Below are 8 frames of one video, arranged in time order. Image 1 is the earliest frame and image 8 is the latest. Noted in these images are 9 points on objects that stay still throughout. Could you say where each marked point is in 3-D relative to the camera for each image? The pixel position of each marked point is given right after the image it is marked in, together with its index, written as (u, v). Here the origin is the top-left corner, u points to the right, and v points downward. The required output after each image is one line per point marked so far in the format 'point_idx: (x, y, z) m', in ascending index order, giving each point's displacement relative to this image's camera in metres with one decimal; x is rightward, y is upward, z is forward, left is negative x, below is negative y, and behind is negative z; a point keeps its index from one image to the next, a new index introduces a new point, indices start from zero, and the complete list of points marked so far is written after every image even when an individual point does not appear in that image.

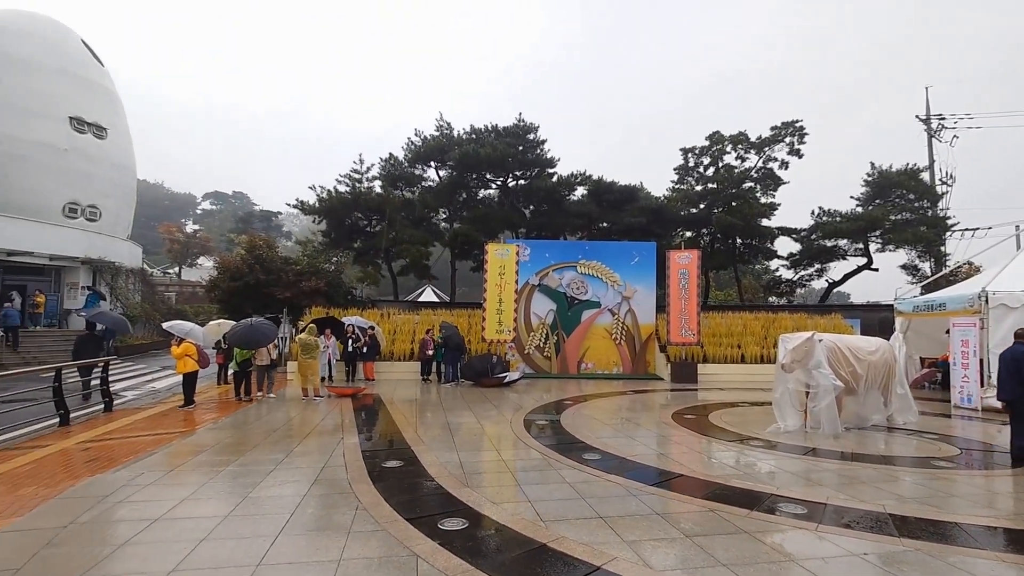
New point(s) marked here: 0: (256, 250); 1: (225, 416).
0: (-9.3, +1.4, +18.3) m
1: (-5.6, -2.5, +9.6) m
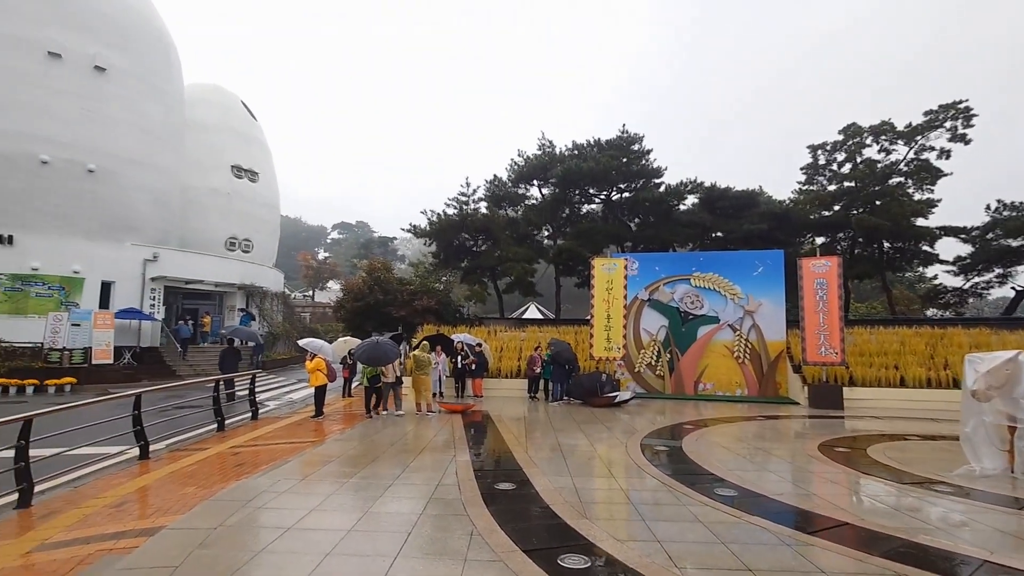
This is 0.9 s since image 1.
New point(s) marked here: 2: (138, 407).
0: (-5.2, +0.6, +19.6) m
1: (-3.3, -2.9, +10.1) m
2: (-5.7, -1.9, +7.4) m
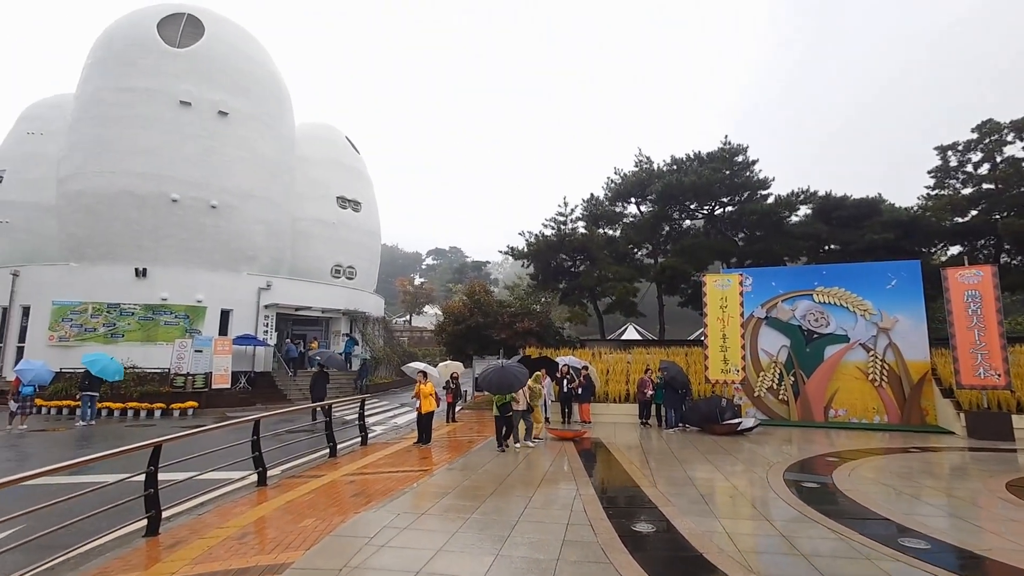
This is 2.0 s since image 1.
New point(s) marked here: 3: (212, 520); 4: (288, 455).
0: (-1.4, -0.3, +19.2) m
1: (-1.0, -3.3, +9.4) m
2: (-3.8, -2.2, +7.2) m
3: (-3.5, -2.7, +5.7) m
4: (-4.6, -3.4, +9.9) m
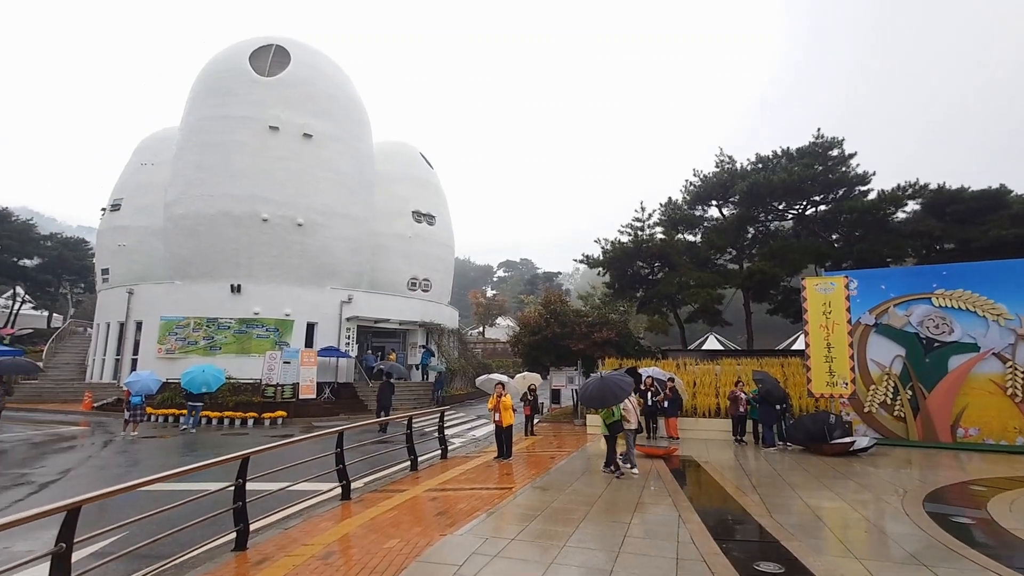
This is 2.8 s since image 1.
0: (+1.5, -0.7, +18.7) m
1: (+0.6, -3.4, +8.9) m
2: (-2.5, -2.3, +7.1) m
3: (-2.4, -2.8, +5.5) m
4: (-2.9, -3.7, +9.9) m
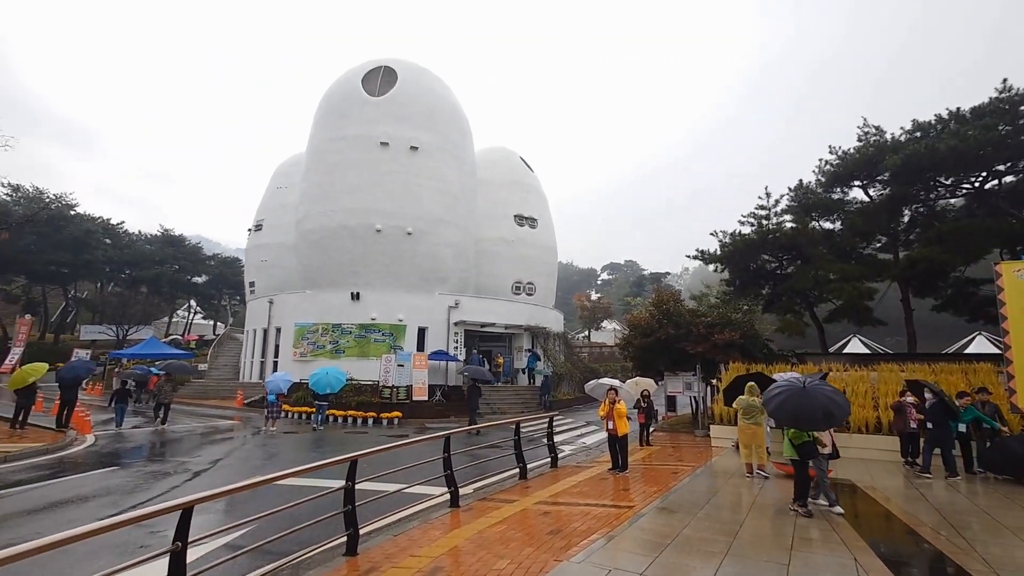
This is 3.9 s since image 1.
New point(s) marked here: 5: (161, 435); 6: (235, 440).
0: (+5.5, -0.6, +17.4) m
1: (+2.6, -3.3, +8.0) m
2: (-0.9, -2.3, +6.9) m
3: (-1.2, -2.8, +5.3) m
4: (-0.7, -3.7, +9.7) m
5: (-9.2, -3.8, +12.6) m
6: (-7.5, -4.1, +13.2) m
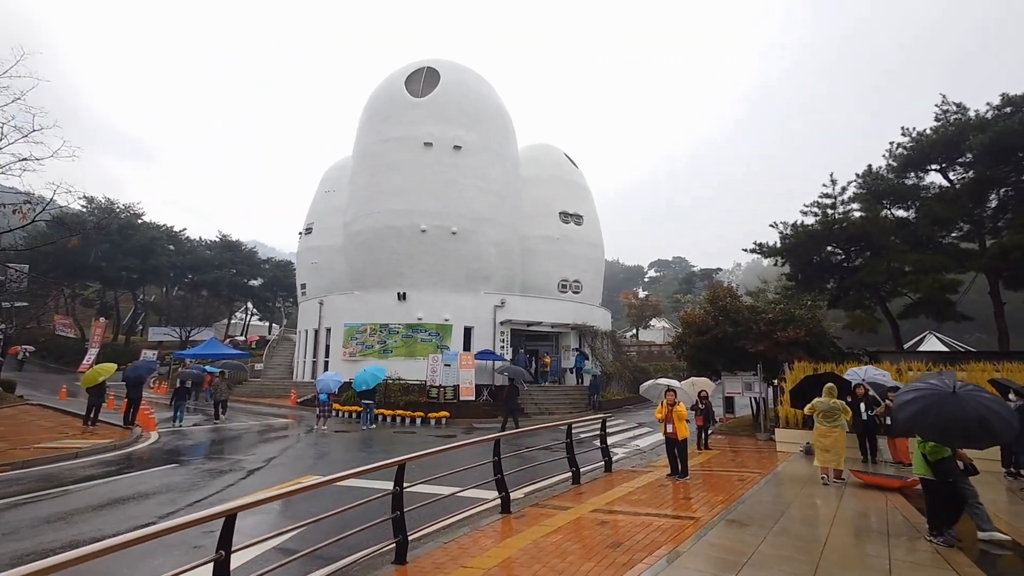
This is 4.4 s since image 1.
0: (+7.1, -0.5, +16.5) m
1: (+3.4, -3.2, +7.4) m
2: (-0.2, -2.3, +6.7) m
3: (-0.6, -2.8, +5.1) m
4: (+0.3, -3.6, +9.4) m
5: (-7.9, -3.9, +13.1) m
6: (-6.2, -4.2, +13.5) m
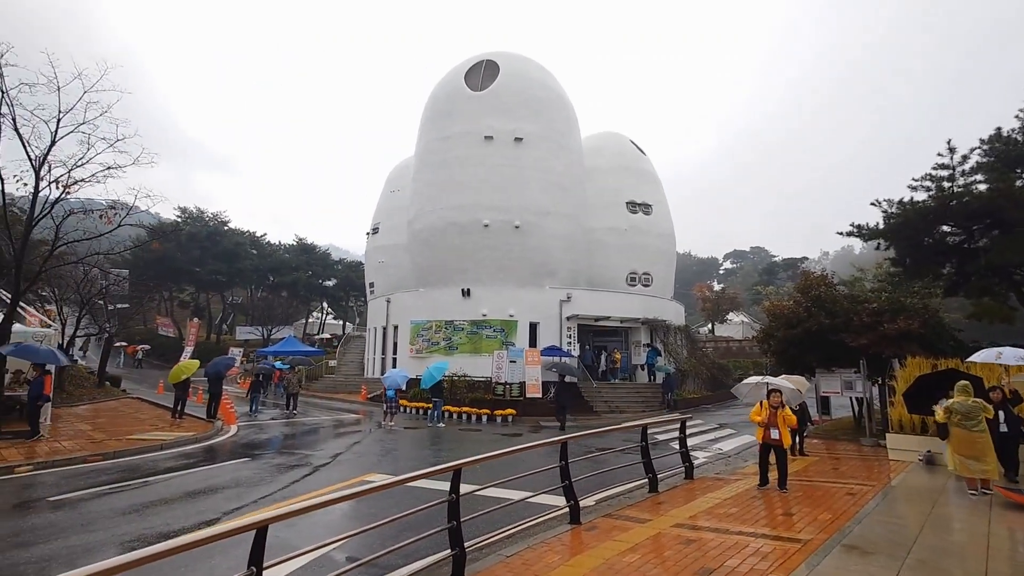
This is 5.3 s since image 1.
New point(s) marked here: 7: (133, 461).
0: (+9.1, -0.1, +14.8) m
1: (+4.3, -3.0, +6.3) m
2: (+0.7, -2.1, +6.1) m
3: (+0.1, -2.6, +4.5) m
4: (+1.6, -3.4, +8.7) m
5: (-6.1, -3.9, +13.4) m
6: (-4.3, -4.1, +13.6) m
7: (-6.3, -2.9, +8.0) m
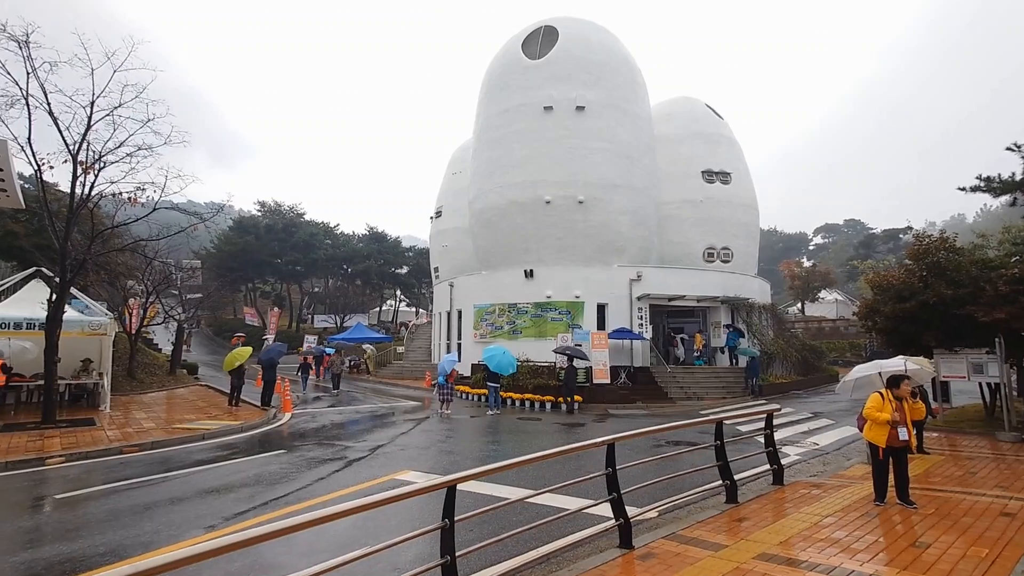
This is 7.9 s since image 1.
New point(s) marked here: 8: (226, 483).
0: (+10.7, +0.8, +12.1) m
1: (+4.7, -2.5, +4.5) m
2: (+1.0, -1.8, +4.9) m
3: (+0.2, -2.4, +3.4) m
4: (+2.4, -3.0, +7.3) m
5: (-4.4, -3.5, +13.2) m
6: (-2.7, -3.6, +13.2) m
7: (-5.5, -2.7, +7.9) m
8: (-3.8, -2.6, +6.4) m
